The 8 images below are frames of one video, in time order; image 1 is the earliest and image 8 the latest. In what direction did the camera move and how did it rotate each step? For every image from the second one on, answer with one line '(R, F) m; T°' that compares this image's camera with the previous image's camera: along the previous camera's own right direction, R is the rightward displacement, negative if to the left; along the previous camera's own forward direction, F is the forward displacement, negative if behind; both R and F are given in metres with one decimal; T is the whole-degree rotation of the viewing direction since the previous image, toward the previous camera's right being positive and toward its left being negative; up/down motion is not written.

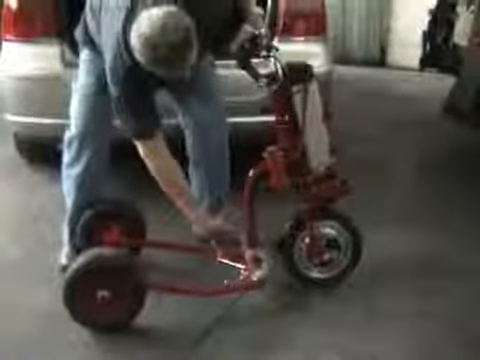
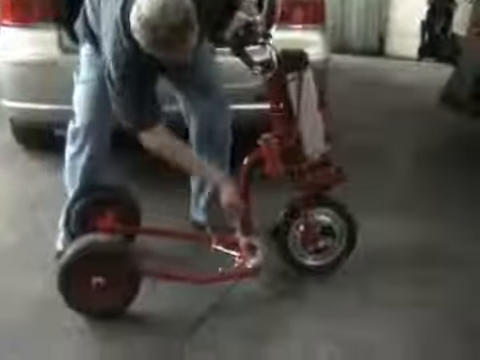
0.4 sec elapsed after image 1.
(0.0, 0.0) m; 0°
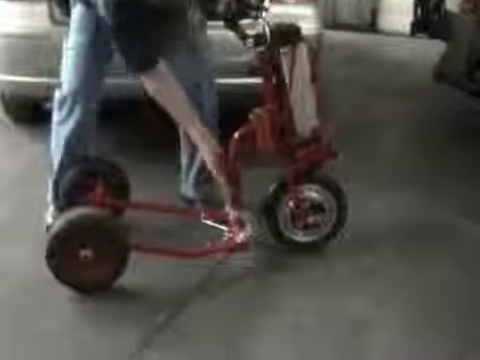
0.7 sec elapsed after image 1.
(0.0, 0.0) m; 0°
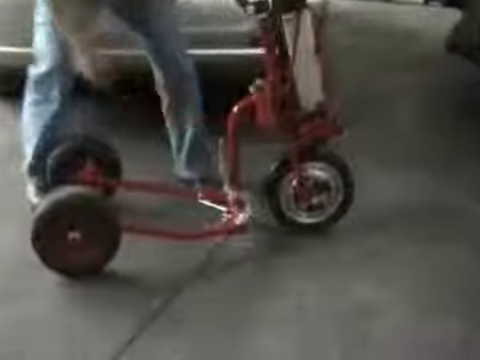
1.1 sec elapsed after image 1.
(0.0, +0.3) m; 0°
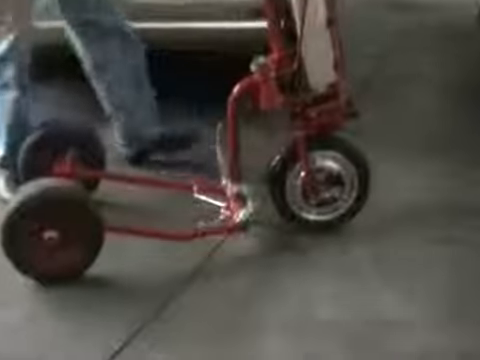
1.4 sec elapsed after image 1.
(0.0, +0.6) m; 0°
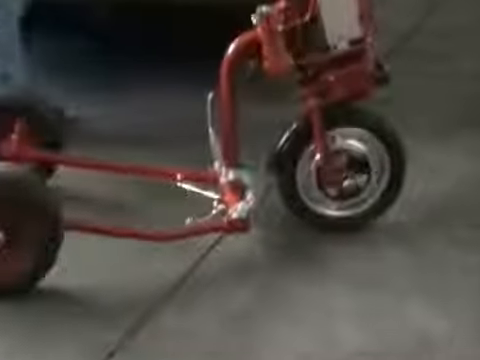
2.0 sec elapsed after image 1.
(0.0, +0.9) m; 0°
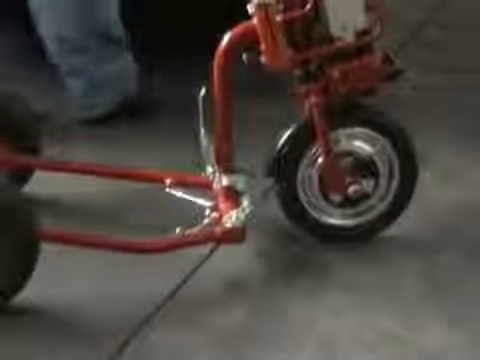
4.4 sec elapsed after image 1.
(0.0, +0.3) m; 0°
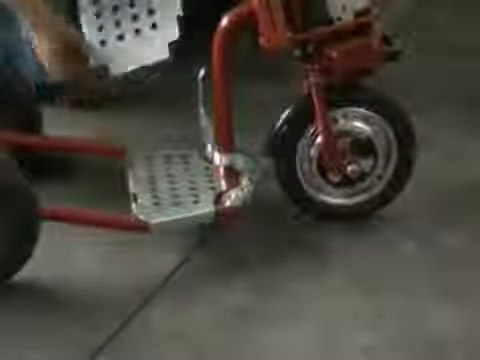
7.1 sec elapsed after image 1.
(0.0, 0.0) m; 0°
